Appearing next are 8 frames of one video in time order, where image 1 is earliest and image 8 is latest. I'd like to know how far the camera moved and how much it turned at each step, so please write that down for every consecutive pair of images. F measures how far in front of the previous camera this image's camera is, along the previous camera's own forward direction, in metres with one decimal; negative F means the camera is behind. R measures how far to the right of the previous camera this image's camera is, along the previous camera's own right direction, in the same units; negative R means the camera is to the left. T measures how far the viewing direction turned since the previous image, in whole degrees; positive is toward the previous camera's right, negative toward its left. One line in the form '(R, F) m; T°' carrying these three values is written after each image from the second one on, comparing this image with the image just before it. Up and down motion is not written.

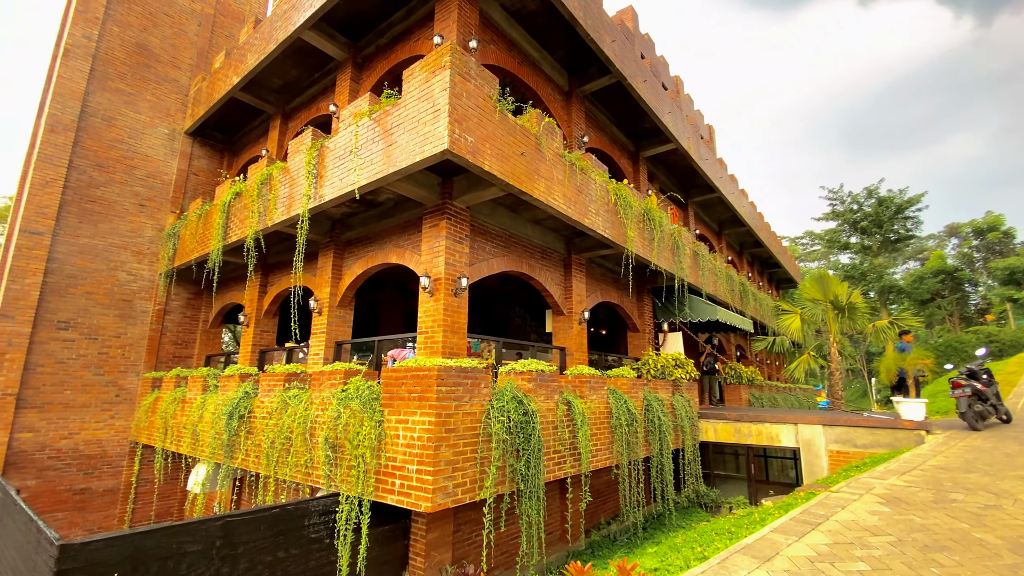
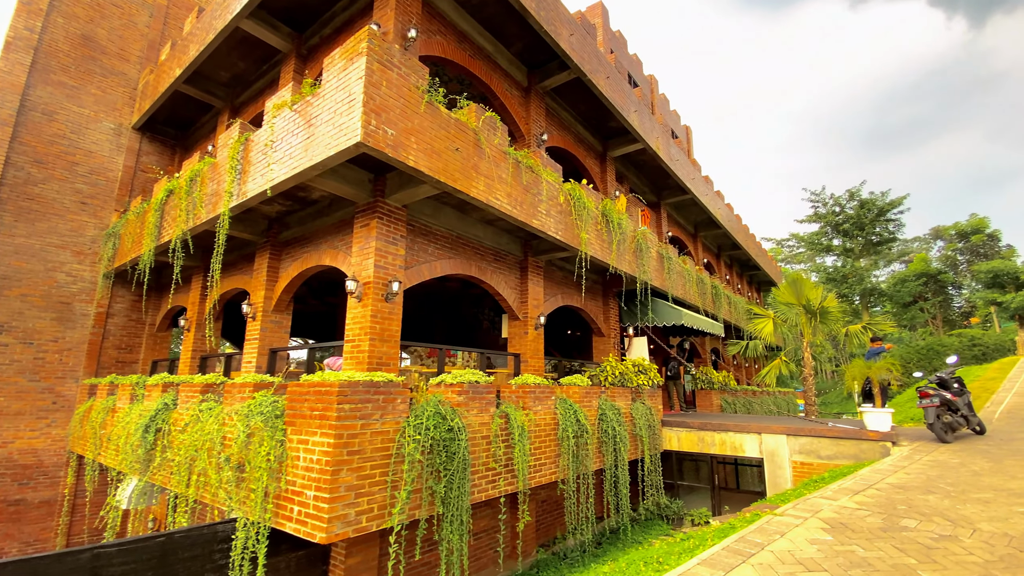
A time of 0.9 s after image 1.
(+0.8, +0.5) m; +1°
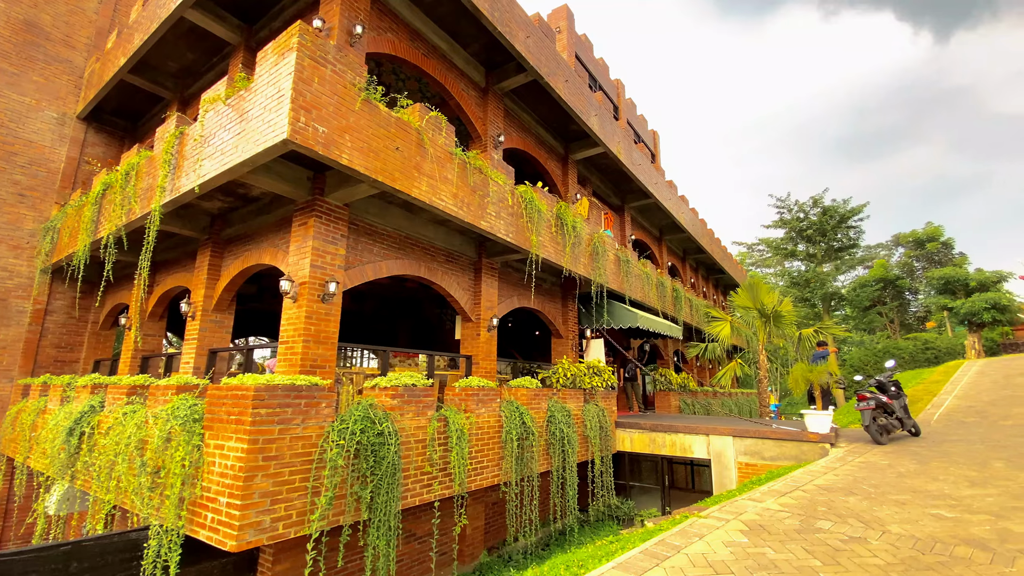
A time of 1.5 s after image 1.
(+0.5, 0.0) m; +2°
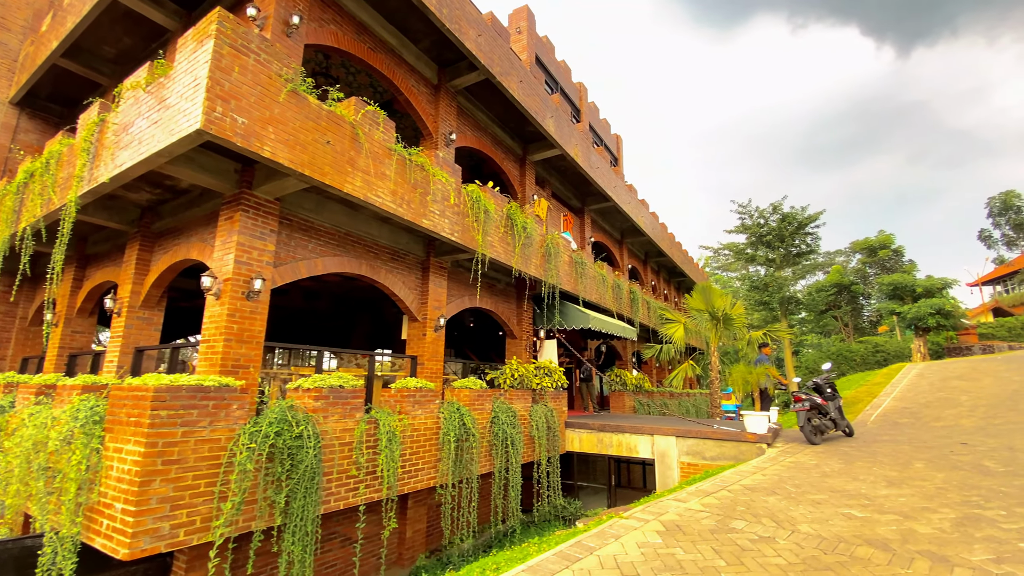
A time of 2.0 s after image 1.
(+0.6, 0.0) m; +3°
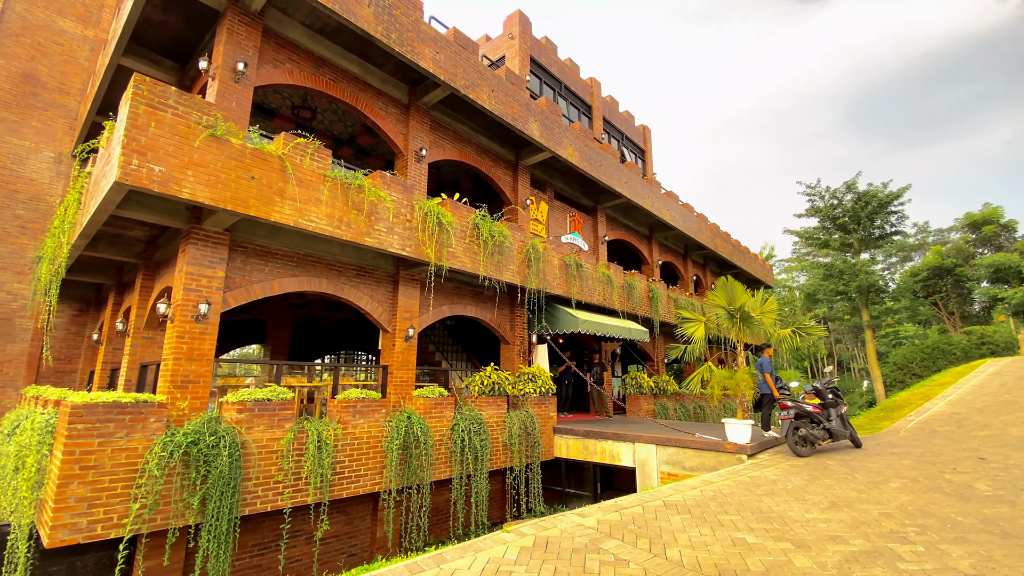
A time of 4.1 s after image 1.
(+2.4, +0.1) m; -10°
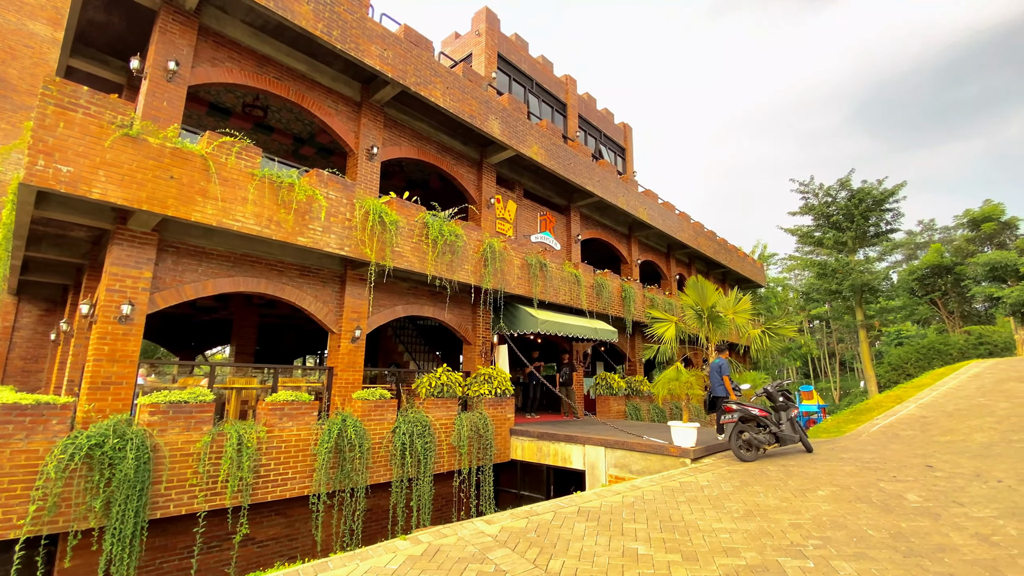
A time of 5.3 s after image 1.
(+1.2, +0.2) m; -1°
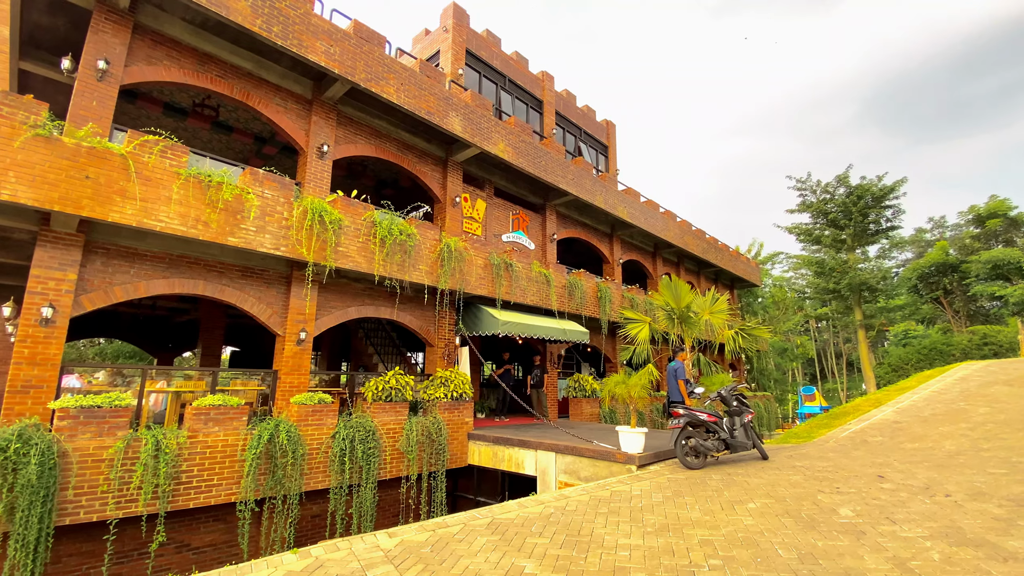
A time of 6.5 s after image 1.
(+1.2, +0.3) m; -1°
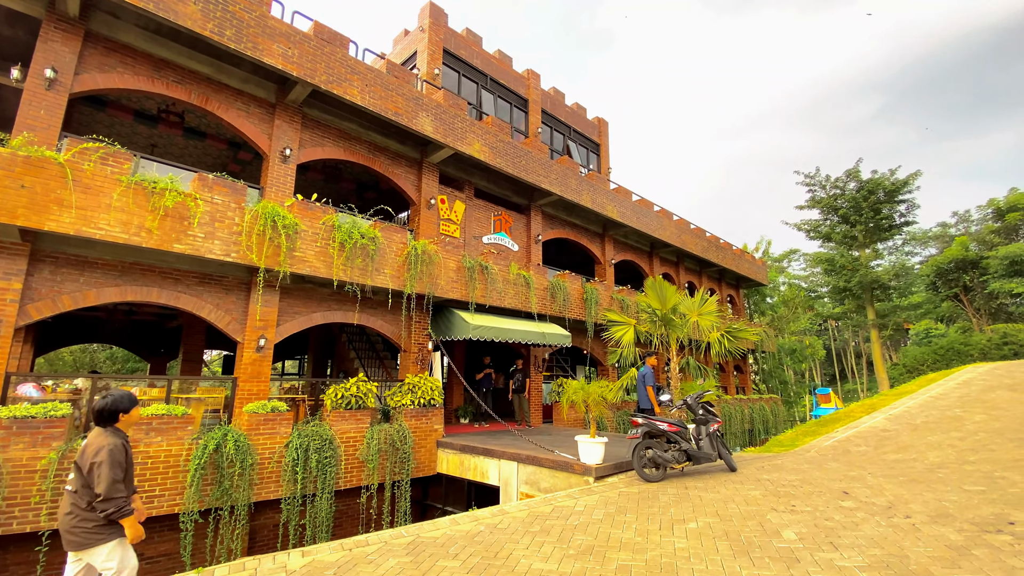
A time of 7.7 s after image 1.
(+1.1, +0.3) m; -2°
